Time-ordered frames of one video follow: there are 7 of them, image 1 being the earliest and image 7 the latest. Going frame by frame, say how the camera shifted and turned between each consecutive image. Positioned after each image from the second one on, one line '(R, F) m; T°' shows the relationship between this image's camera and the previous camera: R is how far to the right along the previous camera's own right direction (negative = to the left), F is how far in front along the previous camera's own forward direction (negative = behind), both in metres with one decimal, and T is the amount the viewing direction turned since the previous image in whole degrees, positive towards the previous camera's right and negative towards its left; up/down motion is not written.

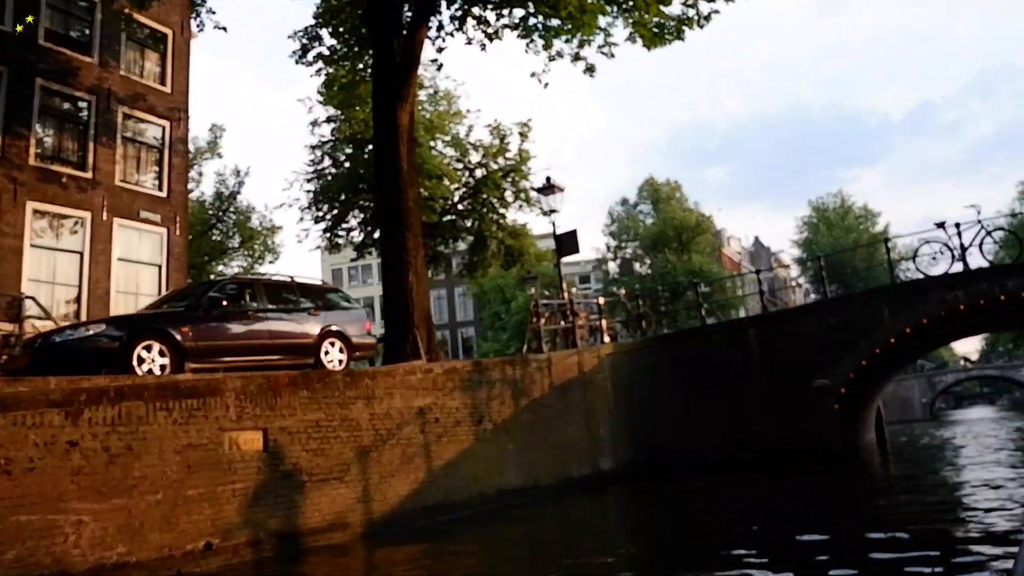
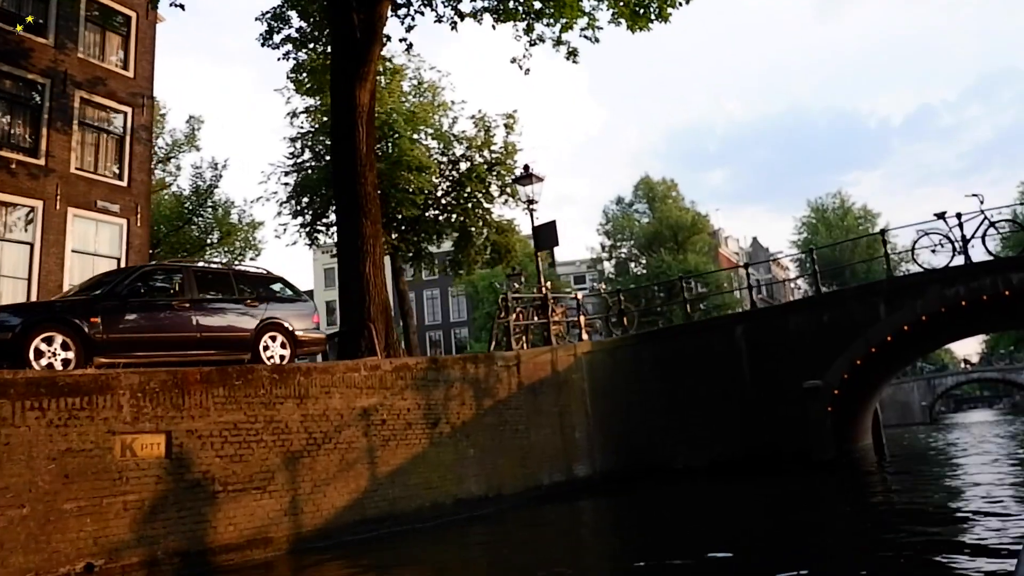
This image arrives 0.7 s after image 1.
(+0.5, +1.1) m; 0°
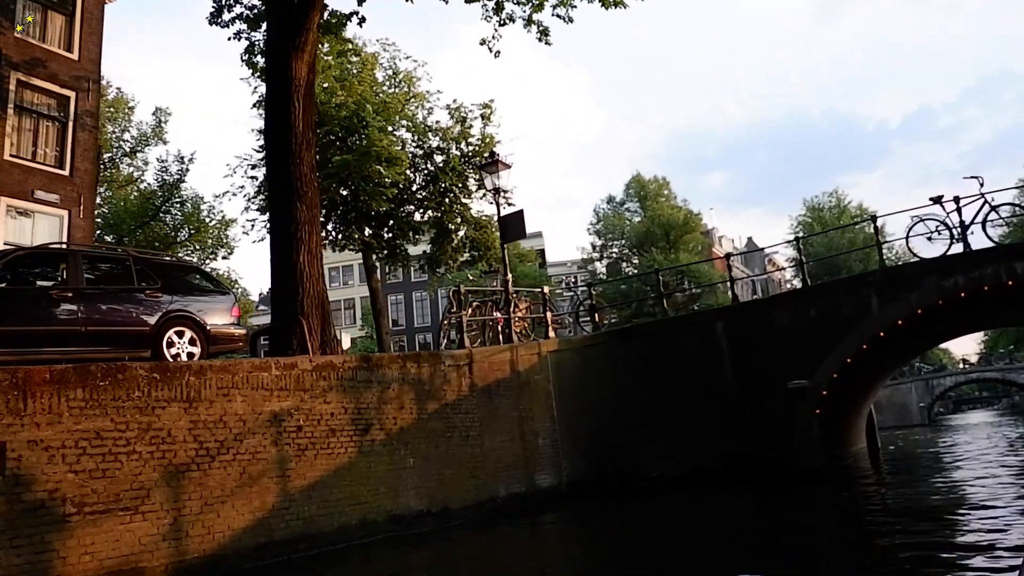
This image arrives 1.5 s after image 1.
(+0.7, +1.3) m; 0°
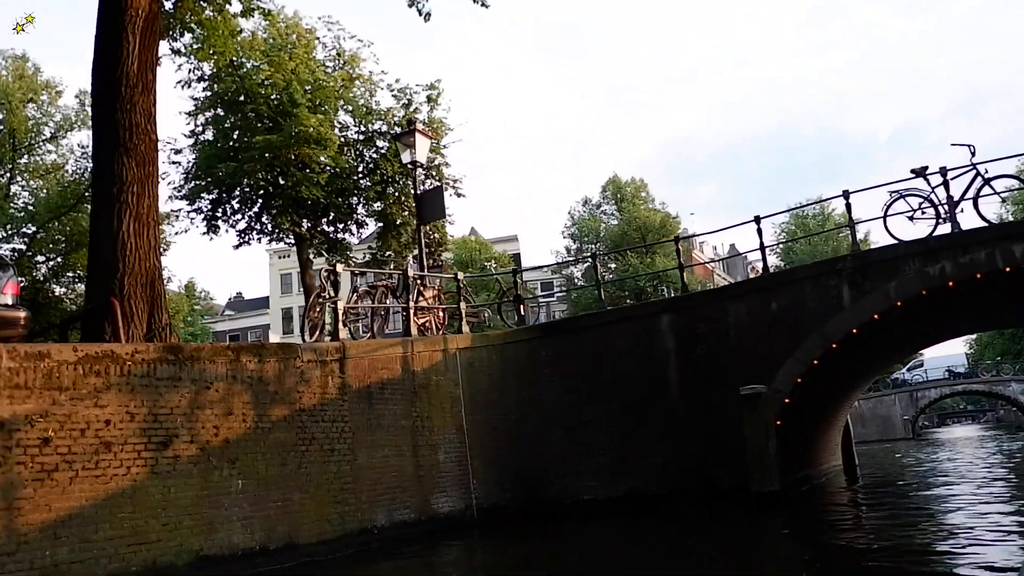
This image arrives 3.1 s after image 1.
(+1.2, +2.4) m; +1°
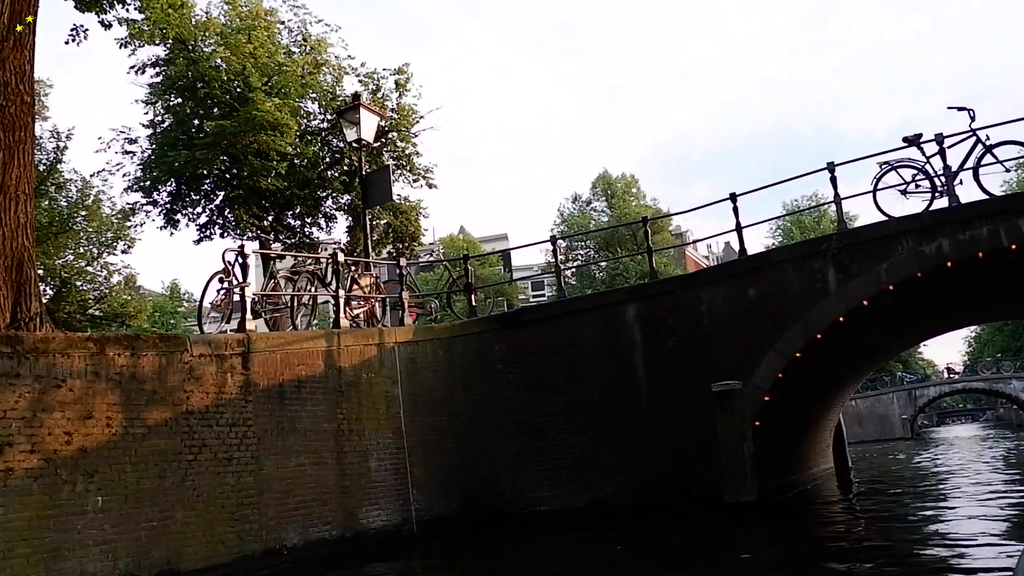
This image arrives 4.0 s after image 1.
(+0.7, +1.3) m; 0°
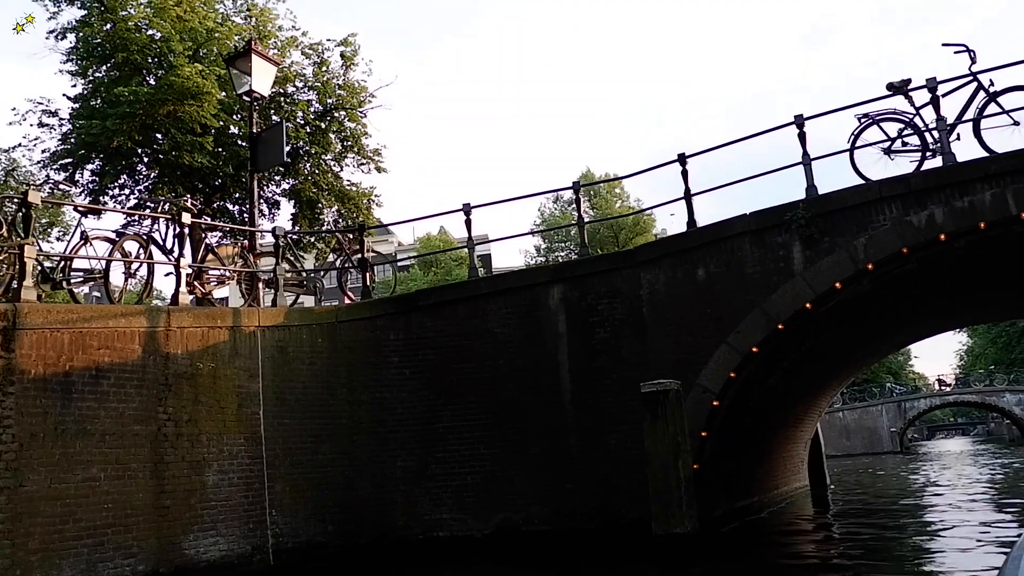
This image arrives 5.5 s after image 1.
(+1.1, +2.1) m; 0°
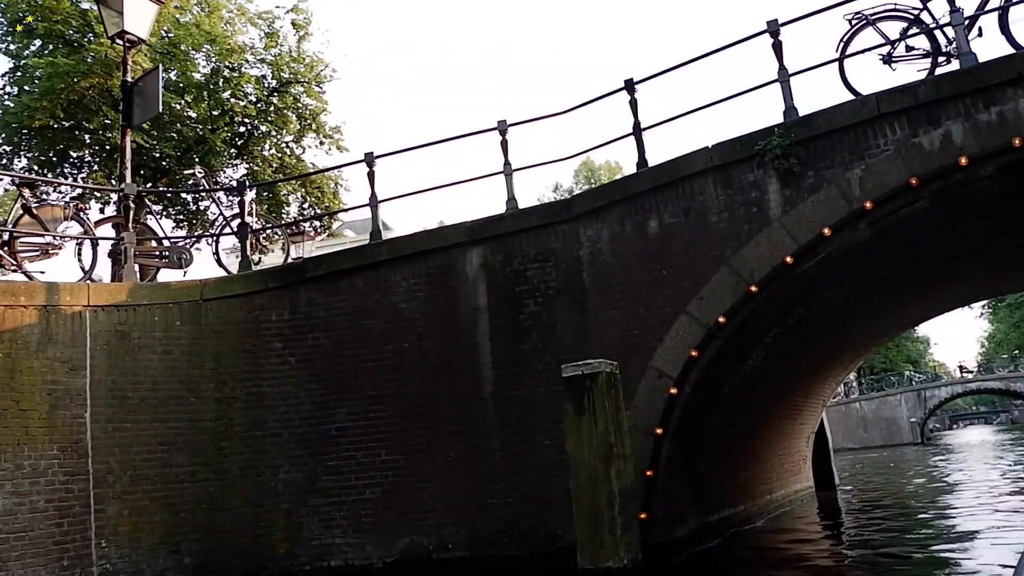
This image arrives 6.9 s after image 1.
(+1.0, +2.0) m; -1°
